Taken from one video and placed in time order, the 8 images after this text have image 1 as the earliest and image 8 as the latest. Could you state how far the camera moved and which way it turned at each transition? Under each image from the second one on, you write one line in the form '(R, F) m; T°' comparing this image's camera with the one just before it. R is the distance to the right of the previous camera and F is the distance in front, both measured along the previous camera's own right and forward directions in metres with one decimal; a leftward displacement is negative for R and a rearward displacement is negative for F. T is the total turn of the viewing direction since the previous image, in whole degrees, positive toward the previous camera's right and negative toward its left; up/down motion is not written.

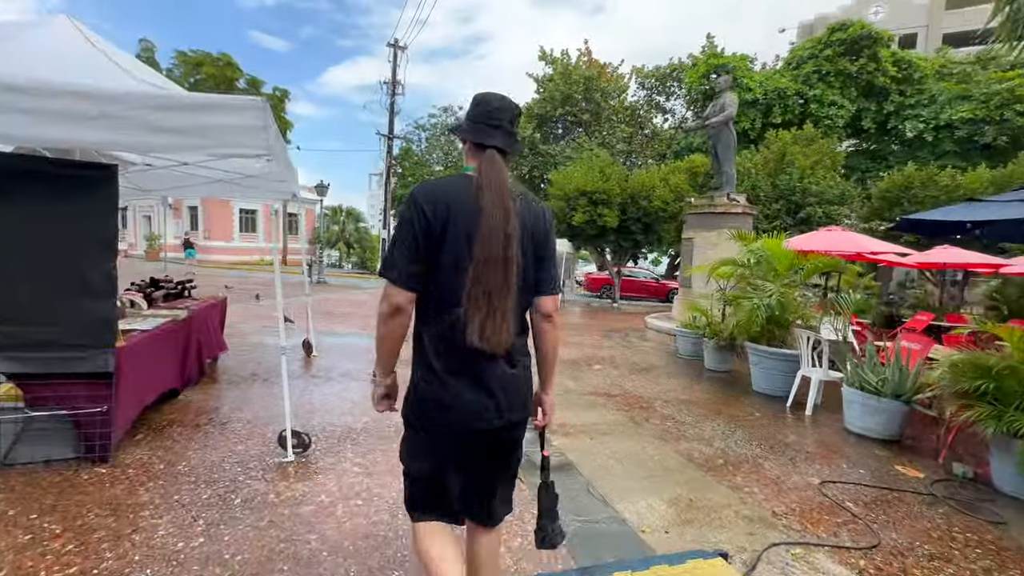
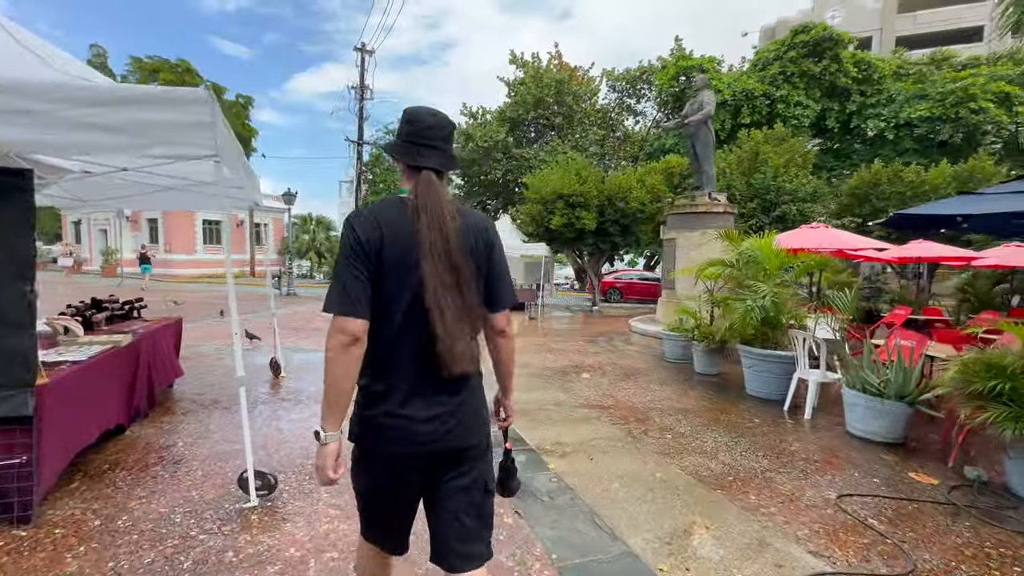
(-0.1, +0.4) m; +3°
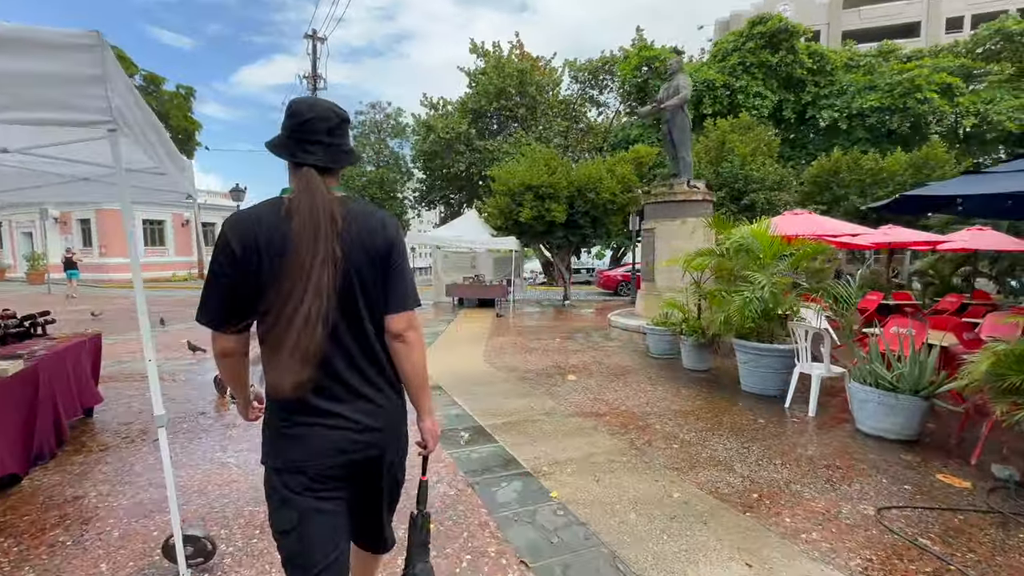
(-0.2, +0.6) m; +4°
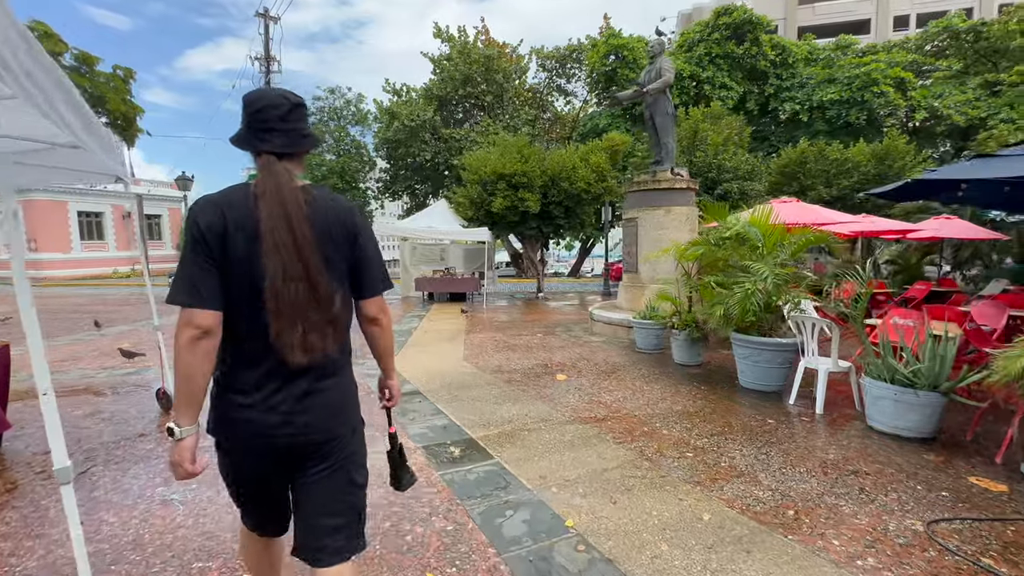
(-0.2, +0.5) m; +4°
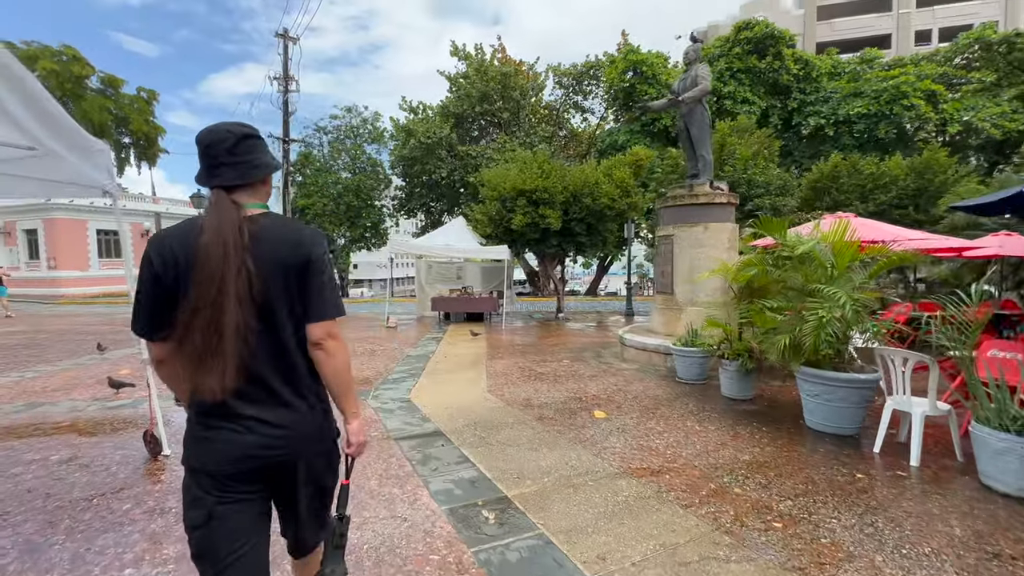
(-0.2, +0.6) m; -2°
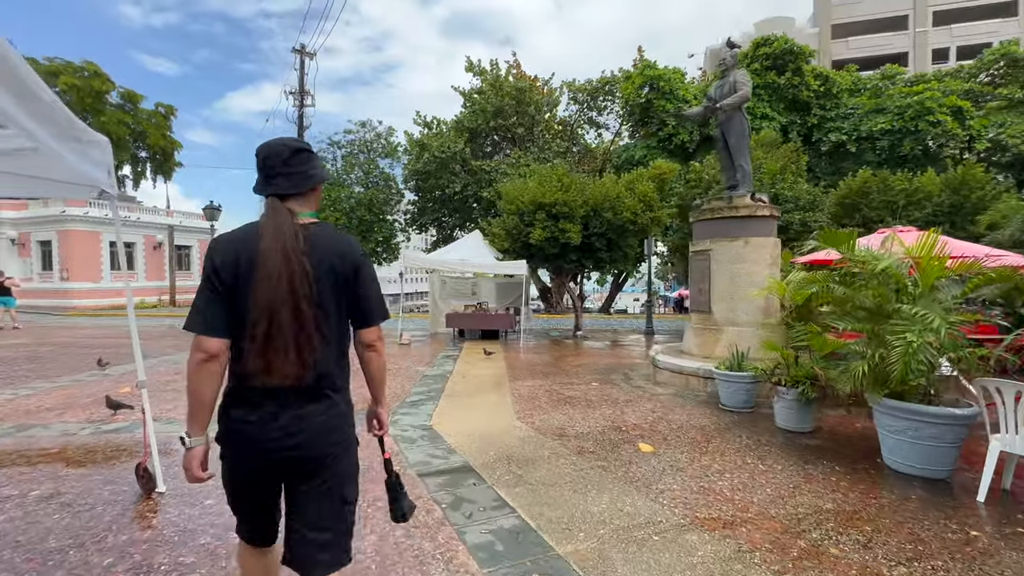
(-0.3, +0.5) m; -1°
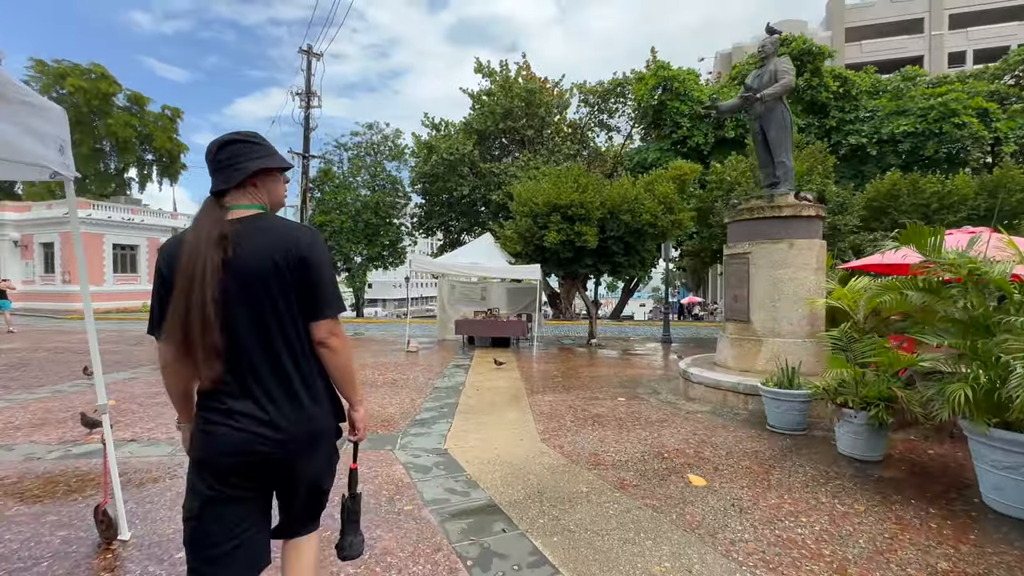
(-0.2, +0.6) m; -1°
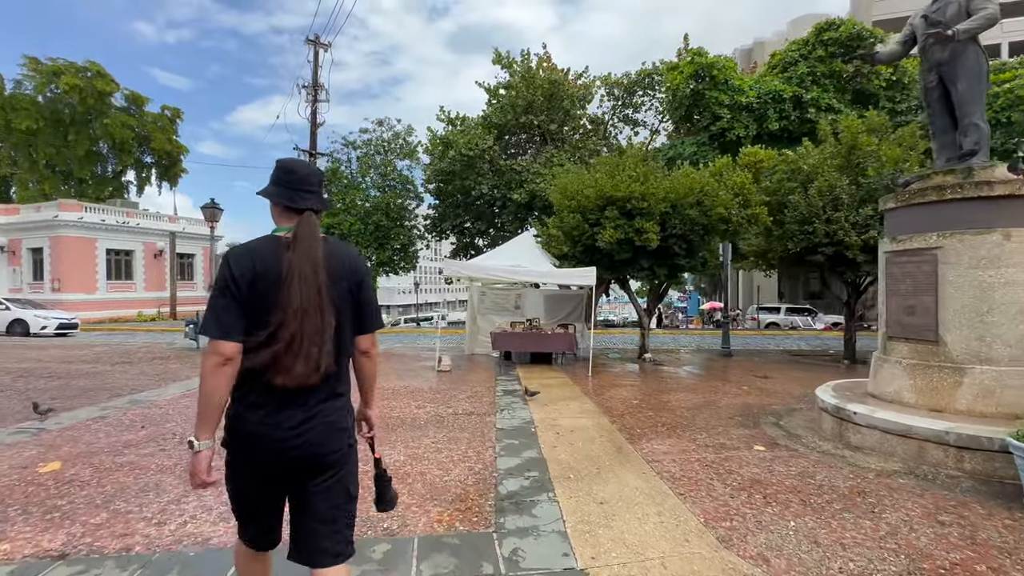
(-1.1, +1.9) m; 0°
